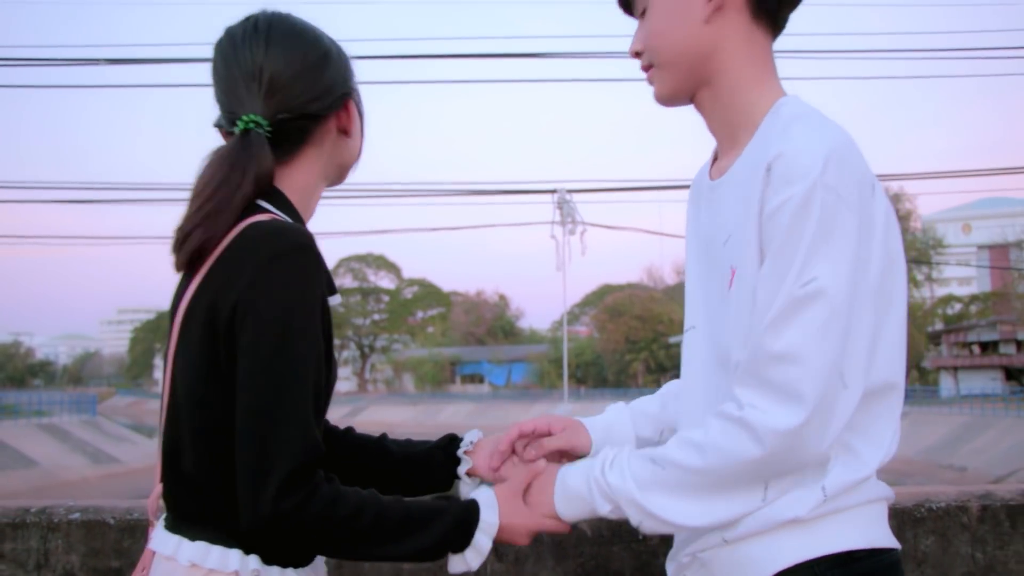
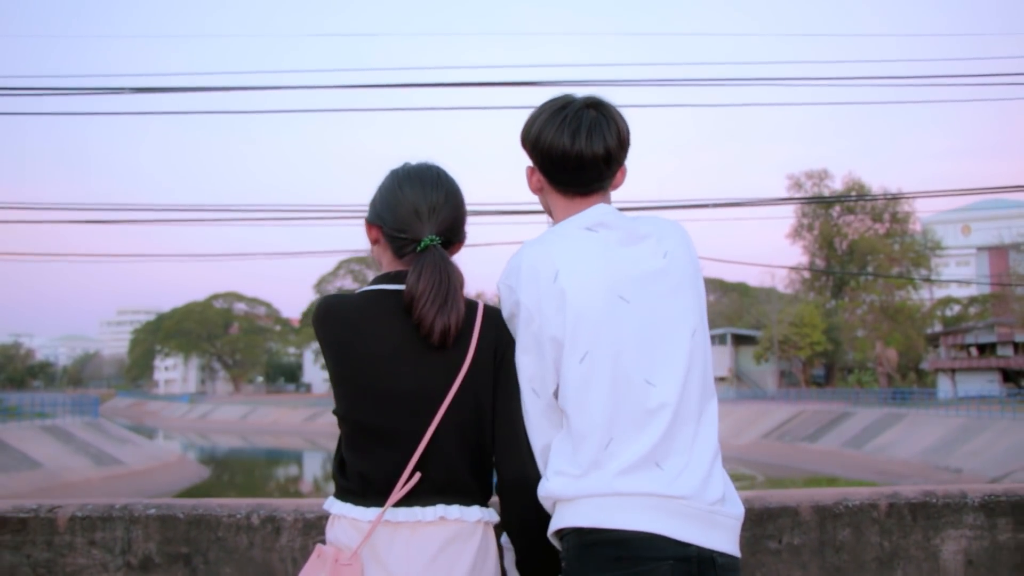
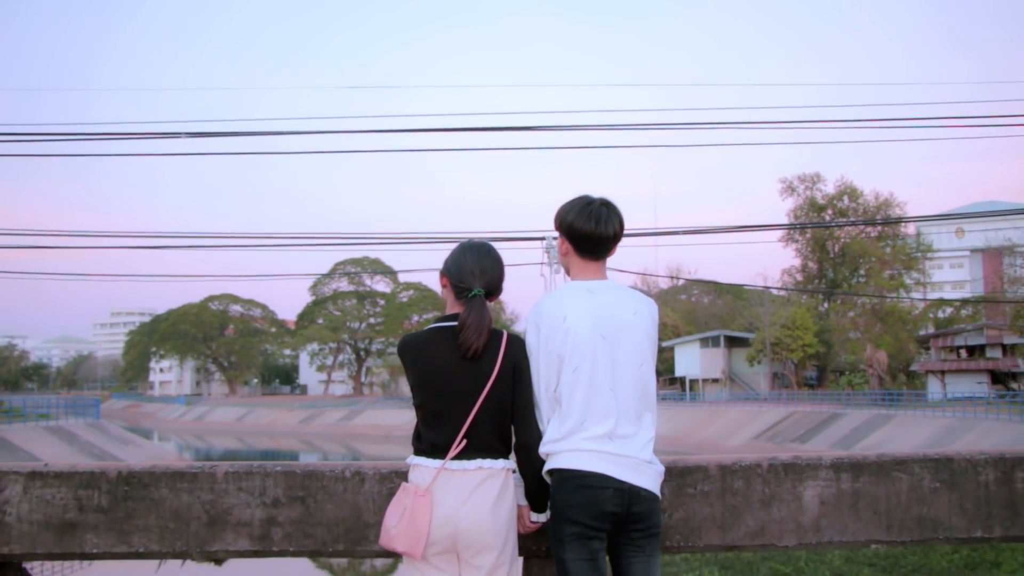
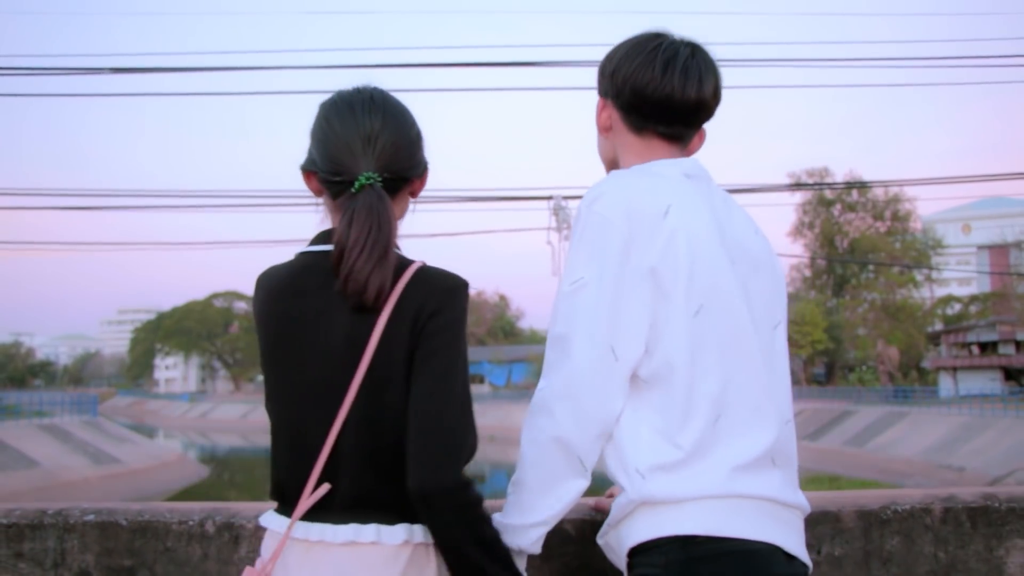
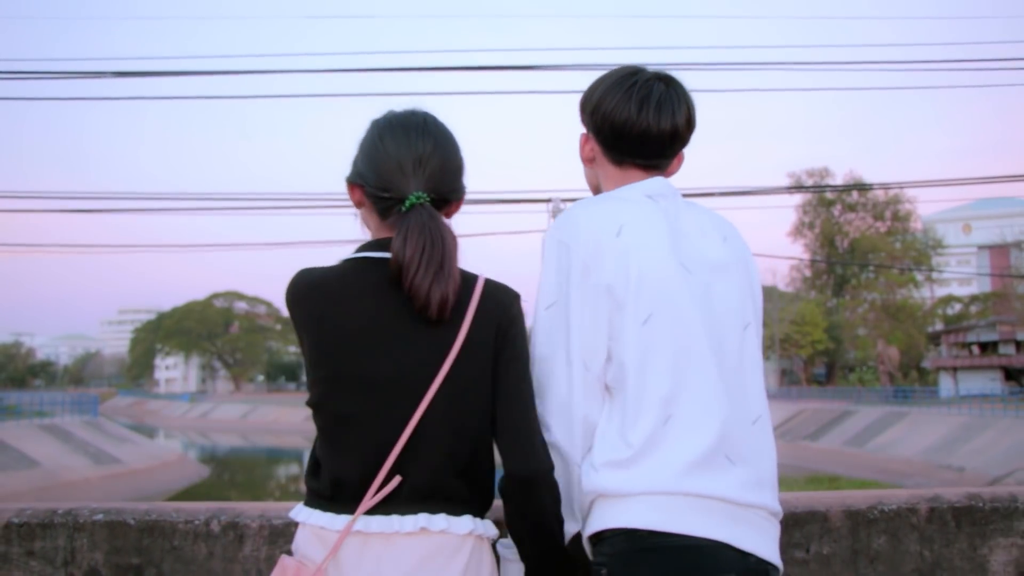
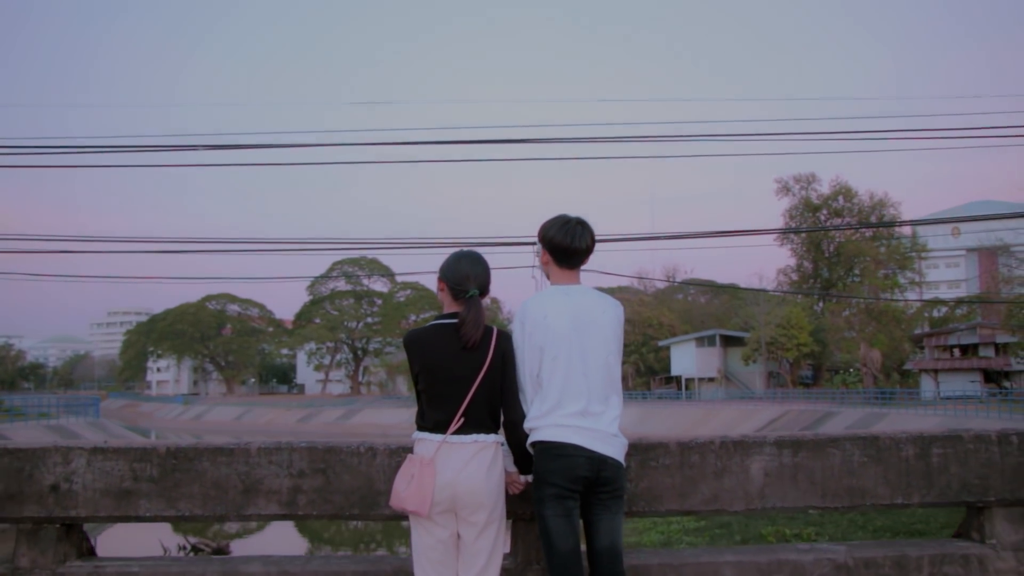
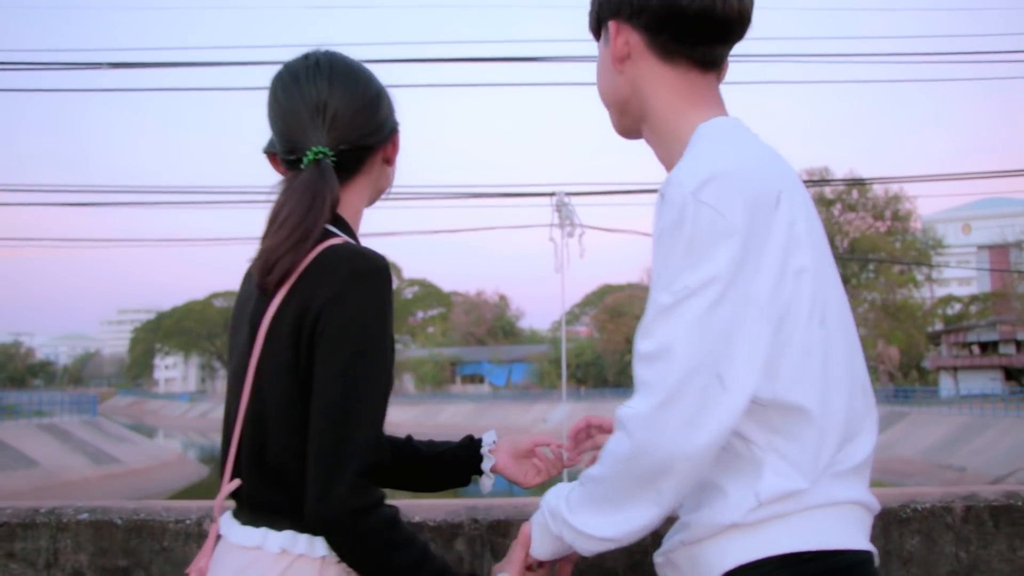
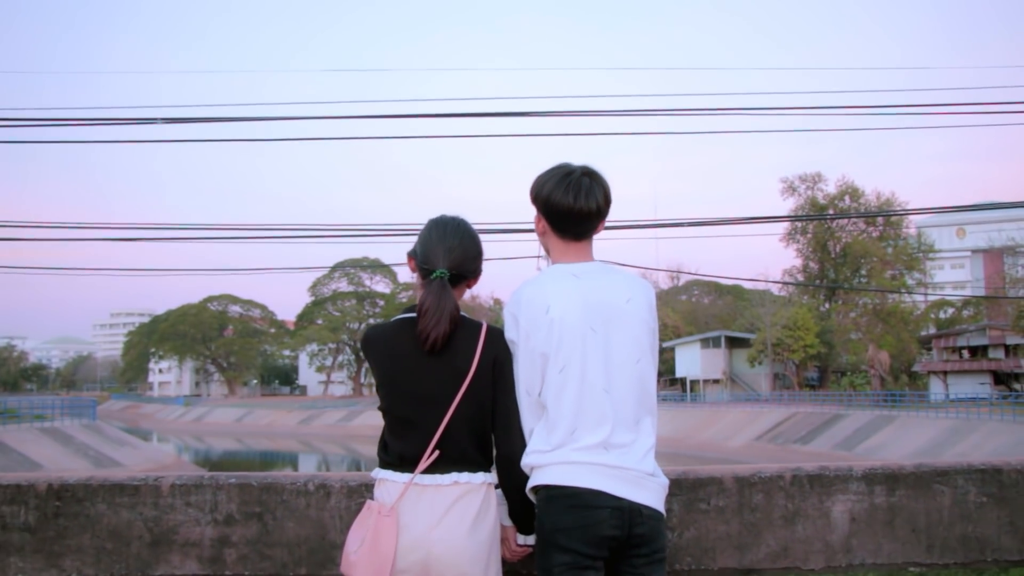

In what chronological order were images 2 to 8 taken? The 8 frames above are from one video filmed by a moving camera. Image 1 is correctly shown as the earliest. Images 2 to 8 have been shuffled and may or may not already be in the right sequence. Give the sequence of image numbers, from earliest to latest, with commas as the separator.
7, 4, 5, 2, 8, 3, 6
